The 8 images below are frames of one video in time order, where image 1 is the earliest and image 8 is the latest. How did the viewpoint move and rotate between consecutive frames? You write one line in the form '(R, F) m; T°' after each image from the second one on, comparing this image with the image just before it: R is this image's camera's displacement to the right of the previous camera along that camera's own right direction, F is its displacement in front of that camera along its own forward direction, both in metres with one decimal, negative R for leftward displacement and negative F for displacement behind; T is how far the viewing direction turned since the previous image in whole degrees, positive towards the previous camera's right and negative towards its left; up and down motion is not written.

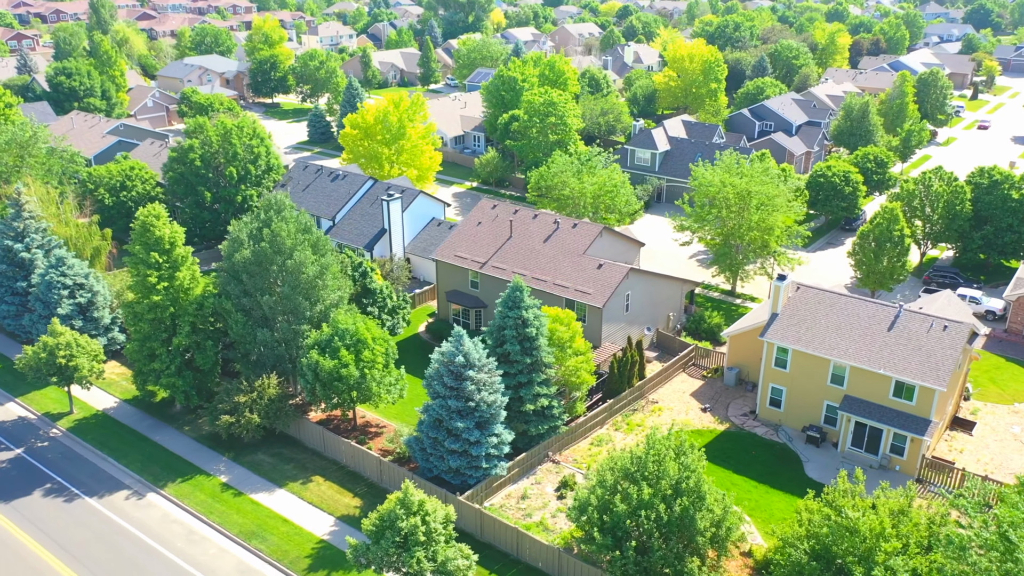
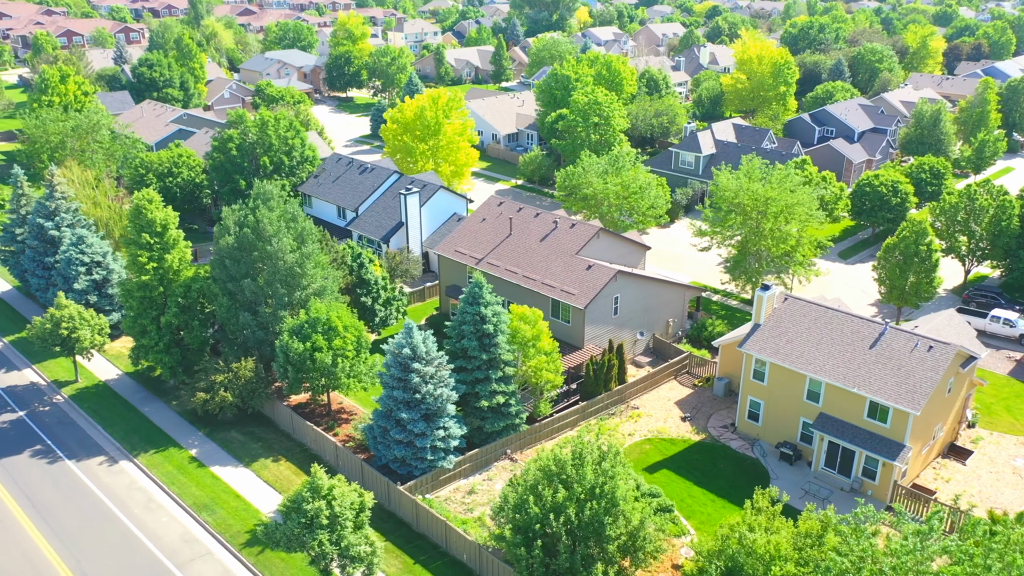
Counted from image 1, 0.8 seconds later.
(+5.3, +0.2) m; -7°
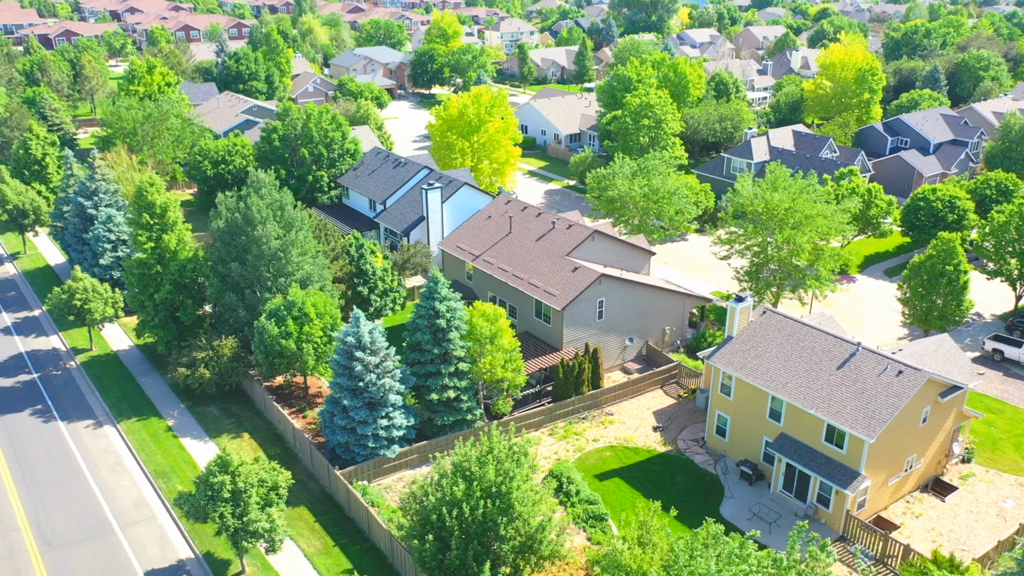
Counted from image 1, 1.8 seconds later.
(+6.2, +0.3) m; -8°
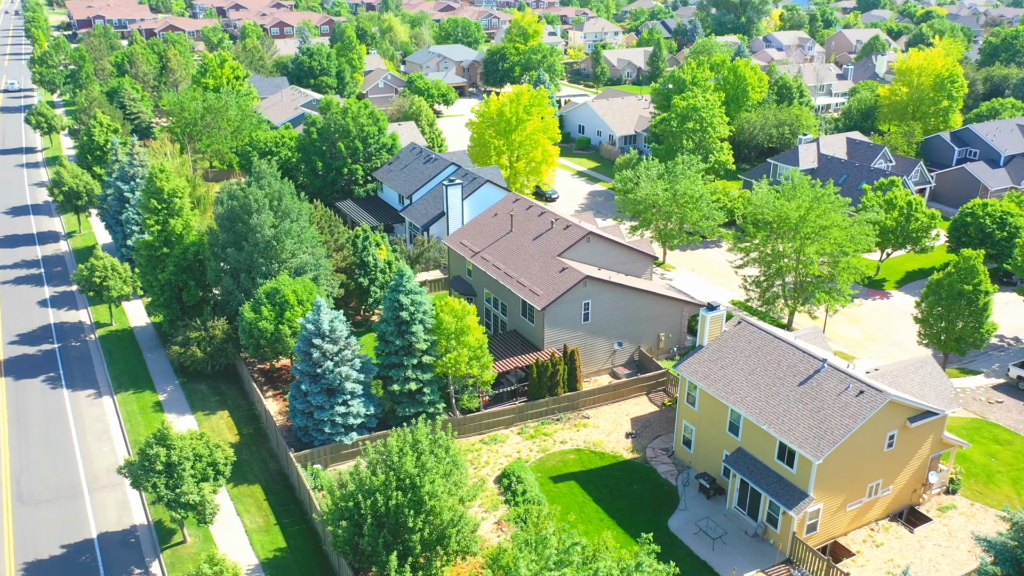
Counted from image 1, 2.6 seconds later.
(+5.3, +0.2) m; -7°
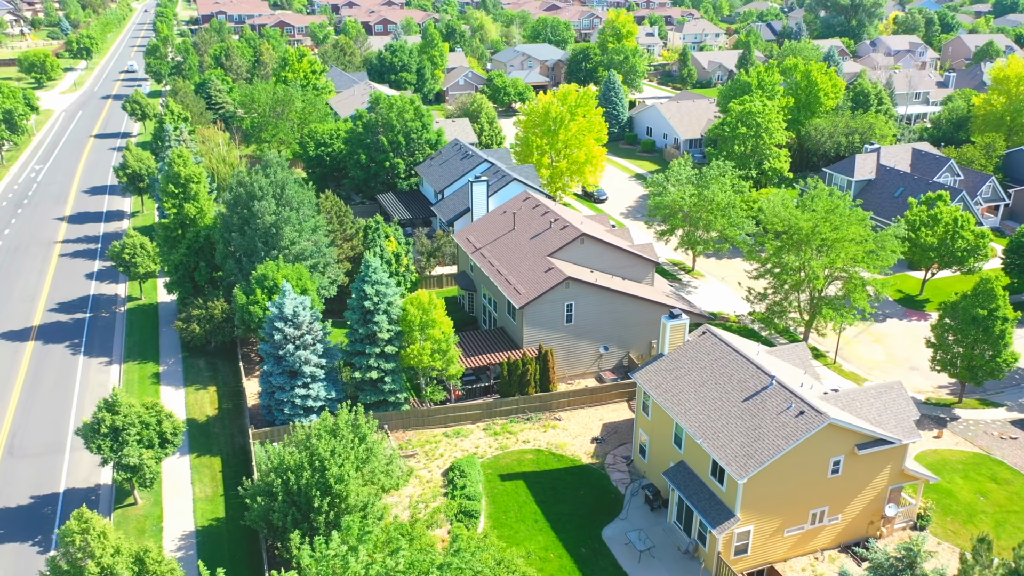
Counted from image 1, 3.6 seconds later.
(+6.1, +0.3) m; -8°
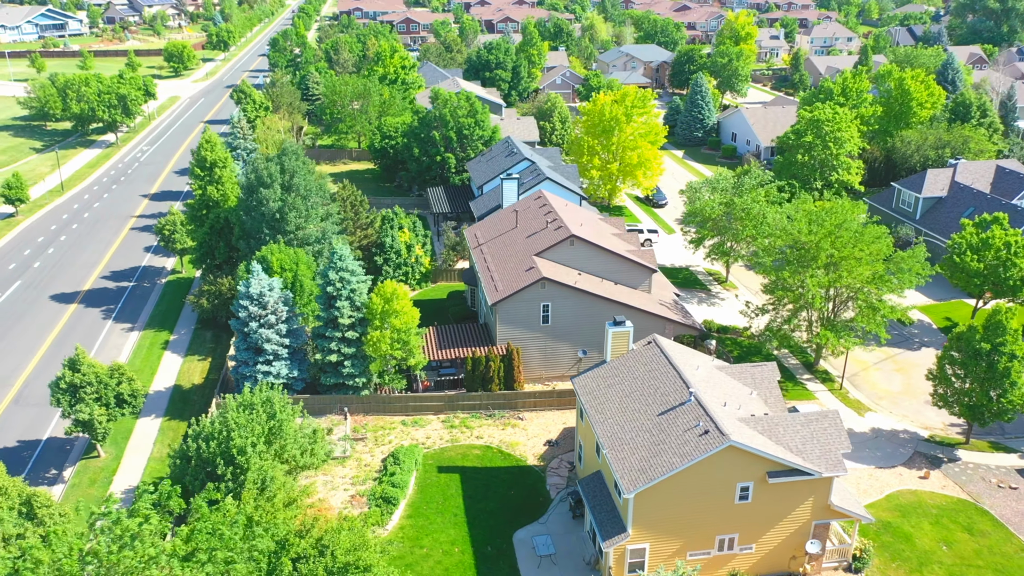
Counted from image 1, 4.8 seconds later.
(+7.6, +0.5) m; -10°
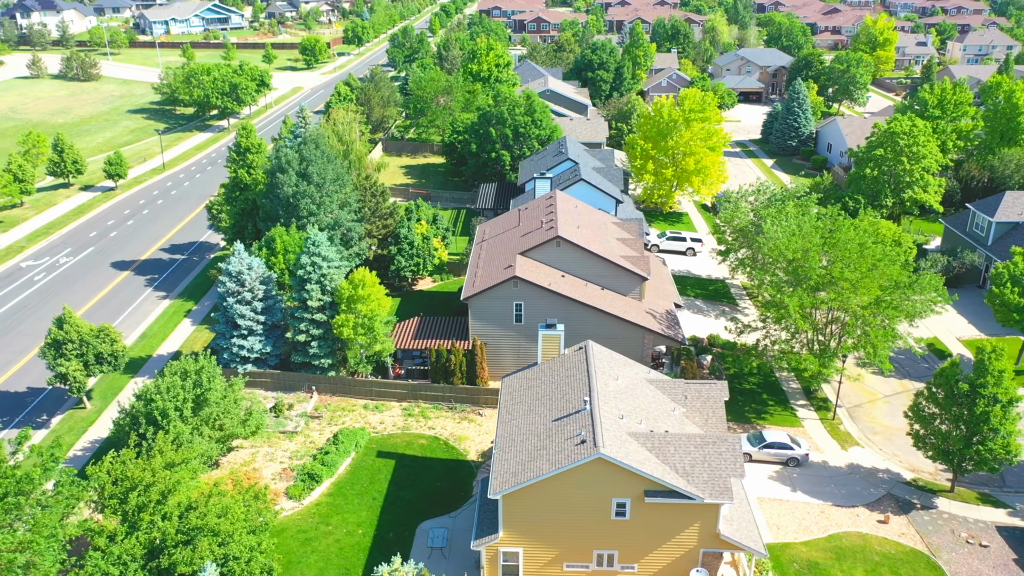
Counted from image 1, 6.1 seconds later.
(+8.2, +0.6) m; -10°
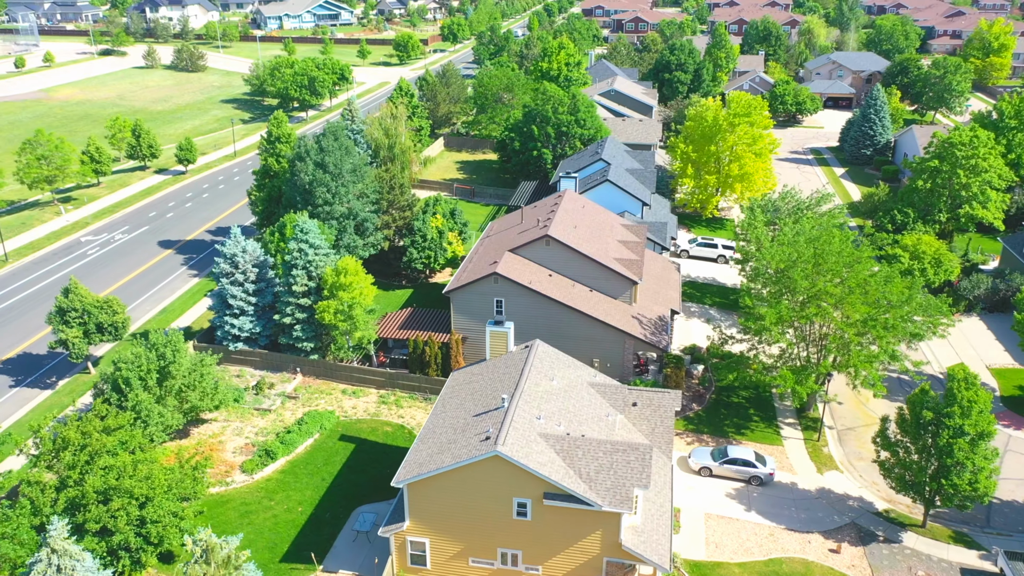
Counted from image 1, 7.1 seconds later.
(+6.1, +0.3) m; -8°
